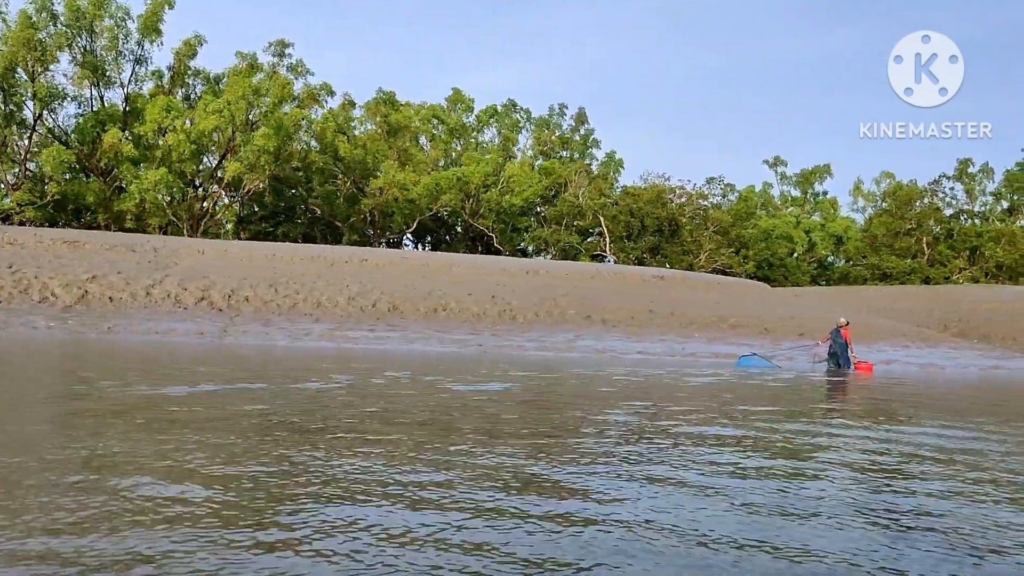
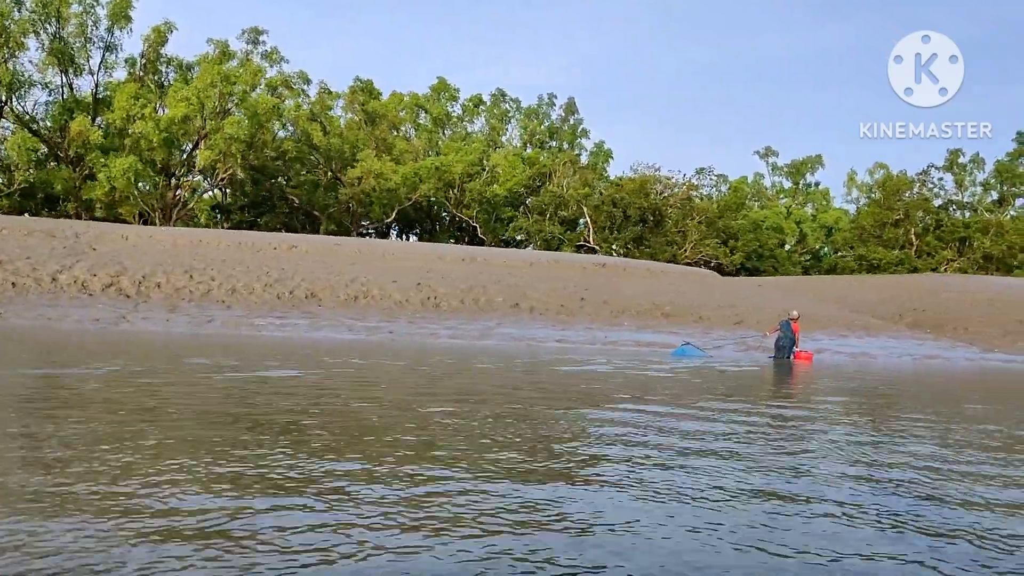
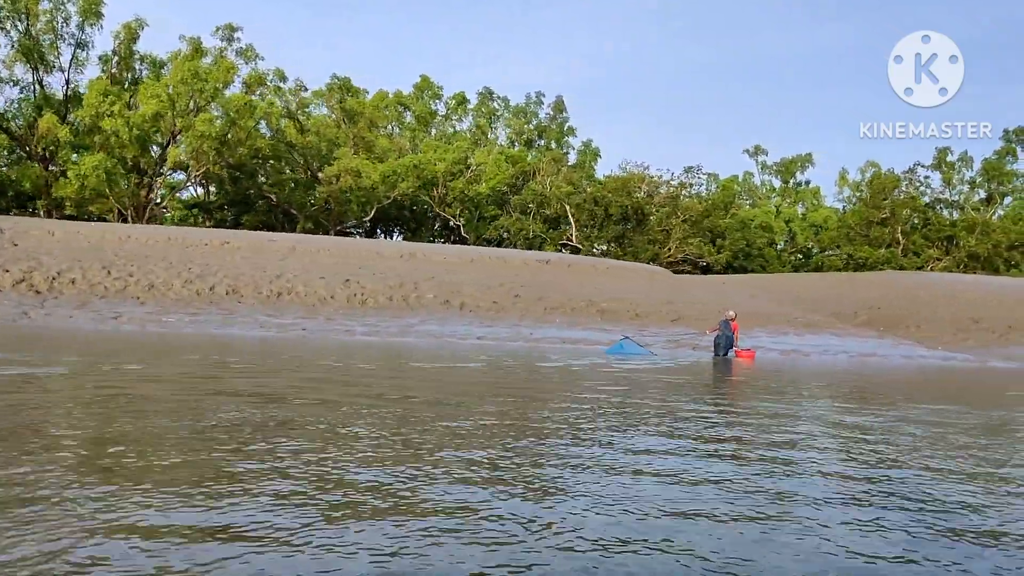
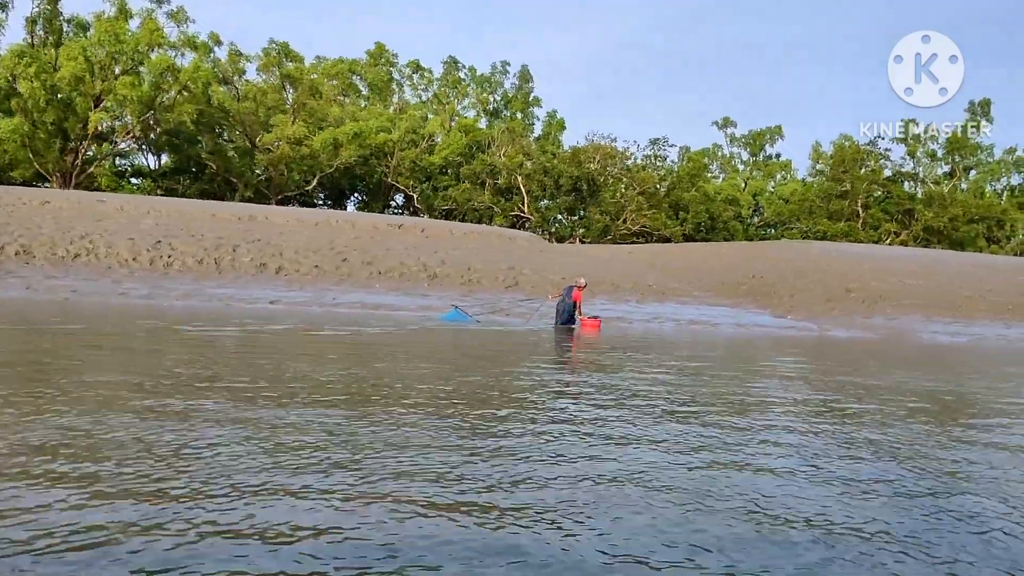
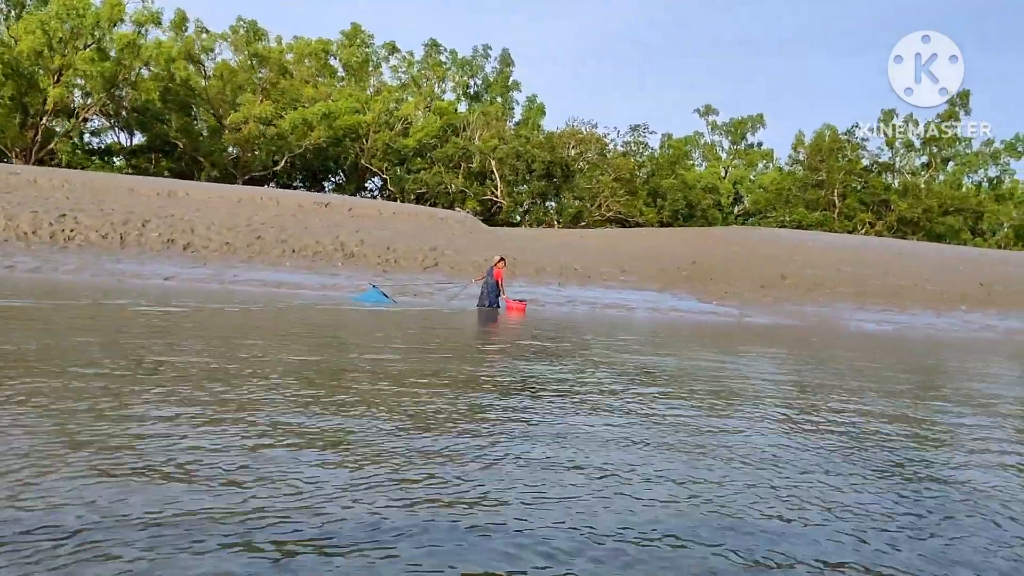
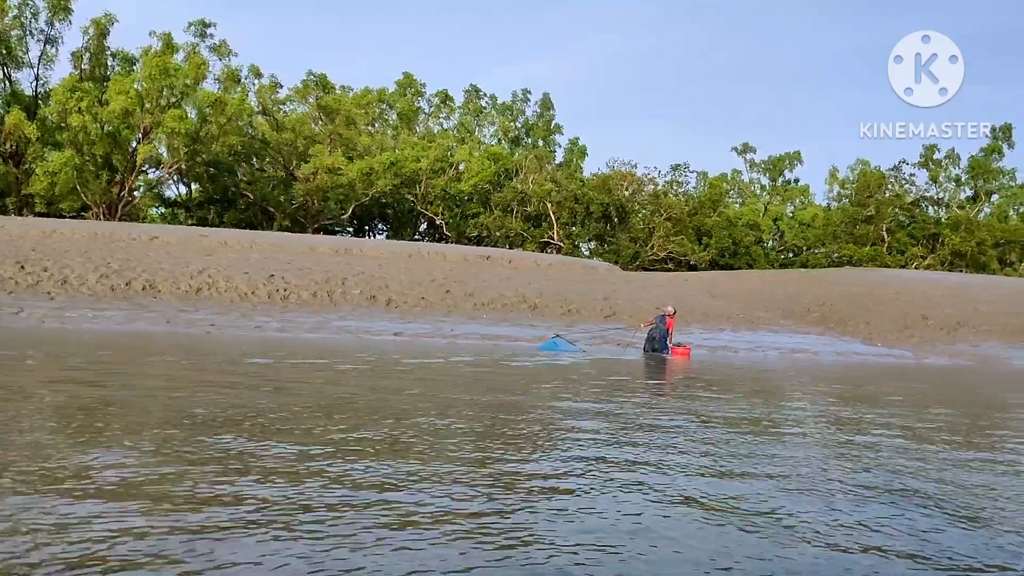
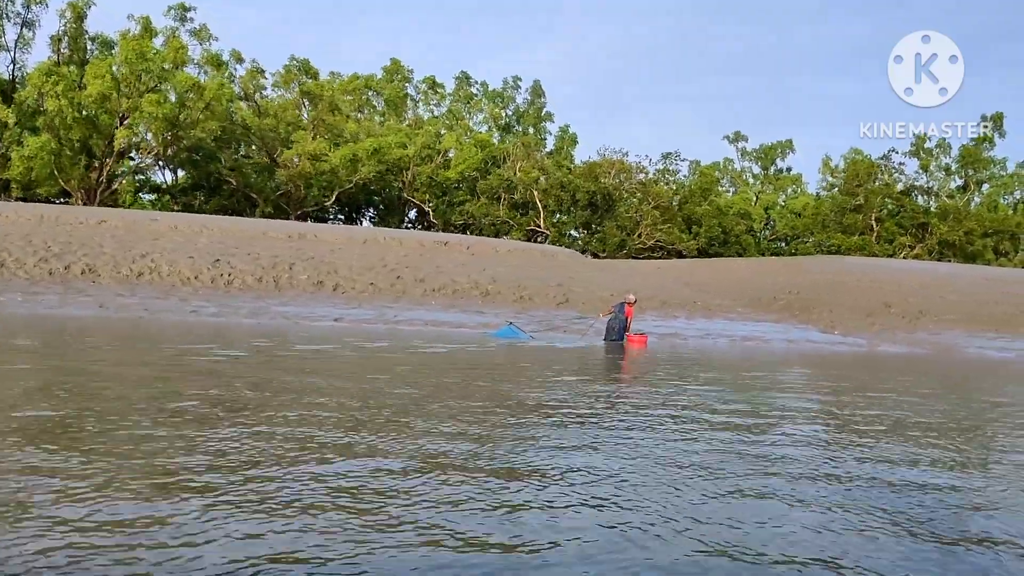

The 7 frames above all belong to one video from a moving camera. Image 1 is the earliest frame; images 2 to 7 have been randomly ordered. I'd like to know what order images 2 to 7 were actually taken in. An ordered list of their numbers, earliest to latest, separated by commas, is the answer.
2, 3, 6, 7, 4, 5
